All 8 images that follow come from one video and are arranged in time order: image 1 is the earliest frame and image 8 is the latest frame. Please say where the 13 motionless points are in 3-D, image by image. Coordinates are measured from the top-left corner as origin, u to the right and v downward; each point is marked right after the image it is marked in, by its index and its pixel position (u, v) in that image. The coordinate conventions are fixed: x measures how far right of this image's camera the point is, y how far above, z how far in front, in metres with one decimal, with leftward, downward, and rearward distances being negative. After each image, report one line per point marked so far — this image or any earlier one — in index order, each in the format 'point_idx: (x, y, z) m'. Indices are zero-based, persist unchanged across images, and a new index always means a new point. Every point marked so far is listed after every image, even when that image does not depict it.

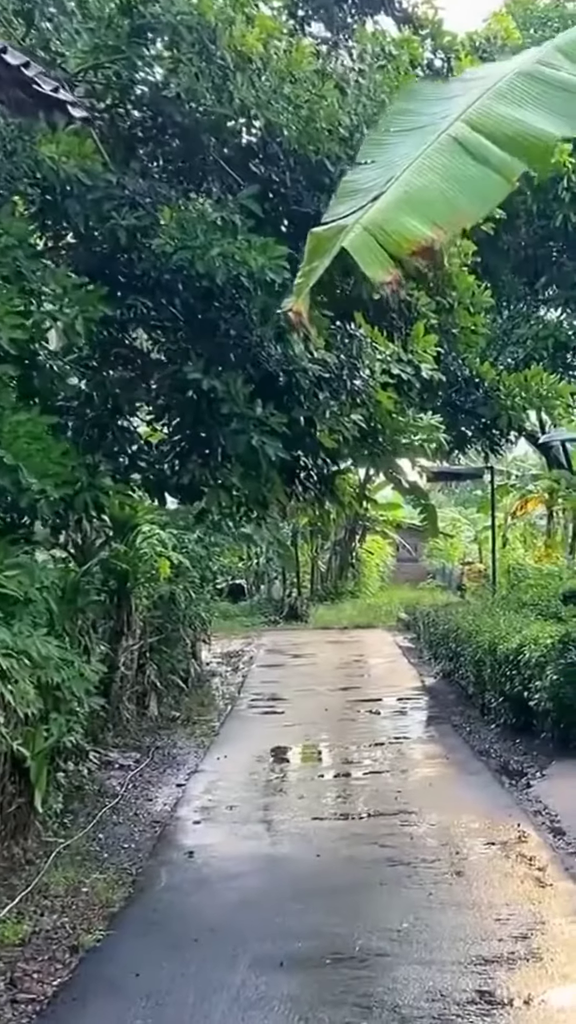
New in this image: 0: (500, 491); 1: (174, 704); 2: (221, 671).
0: (+1.7, +0.2, +17.4) m
1: (-0.5, -0.8, +8.6) m
2: (-0.4, -0.9, +11.7) m
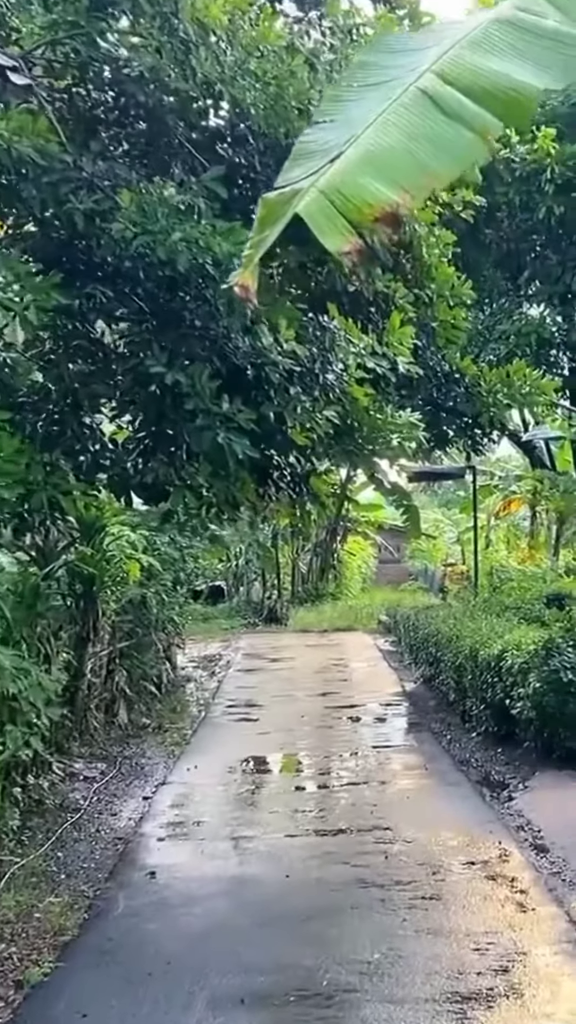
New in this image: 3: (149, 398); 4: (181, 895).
0: (+1.6, +0.2, +17.2) m
1: (-0.6, -0.8, +8.4) m
2: (-0.5, -0.9, +11.5) m
3: (-0.3, +0.2, +4.4) m
4: (-0.2, -0.7, +4.1) m
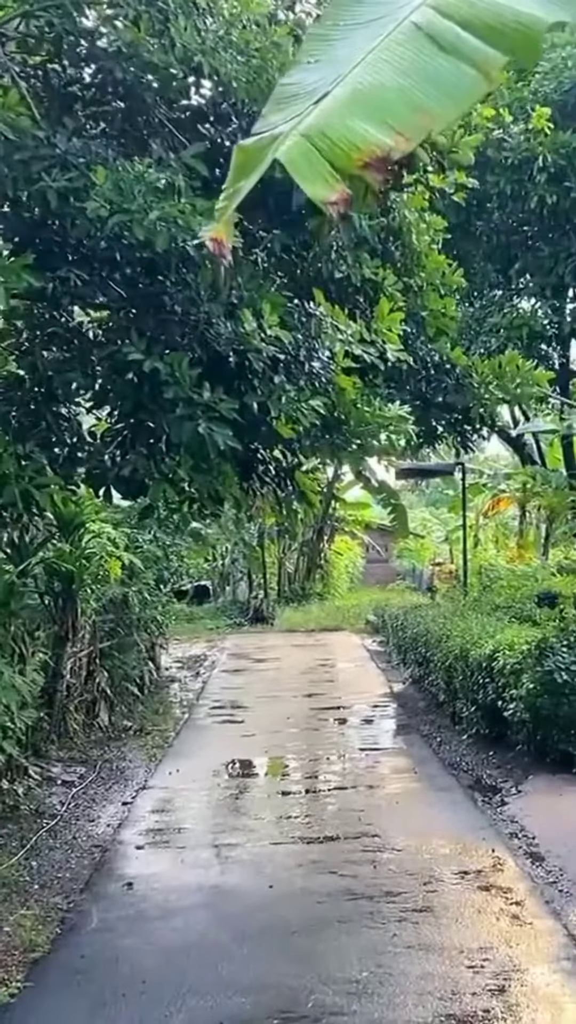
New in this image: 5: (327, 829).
0: (+1.4, +0.2, +17.0) m
1: (-0.6, -0.8, +8.2) m
2: (-0.6, -0.9, +11.3) m
3: (-0.3, +0.2, +4.2) m
4: (-0.2, -0.7, +3.9) m
5: (+0.1, -0.7, +5.0) m
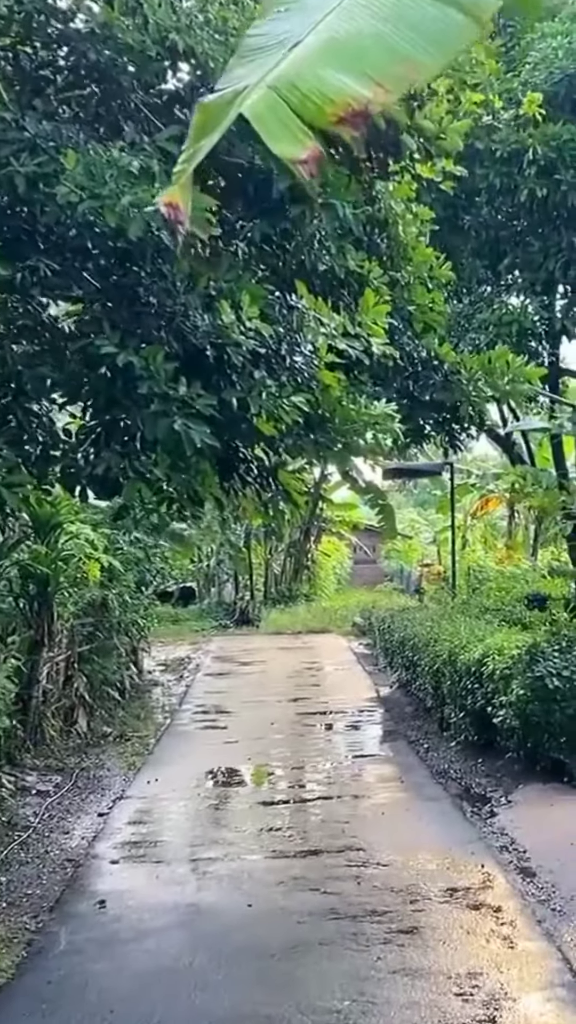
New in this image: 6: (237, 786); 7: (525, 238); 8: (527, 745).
0: (+1.3, +0.2, +16.8) m
1: (-0.7, -0.8, +8.0) m
2: (-0.6, -0.9, +11.1) m
3: (-0.4, +0.2, +4.1) m
4: (-0.3, -0.7, +3.7) m
5: (+0.1, -0.7, +4.8) m
6: (-0.1, -0.8, +6.2) m
7: (+0.9, +1.1, +8.4) m
8: (+0.7, -0.7, +6.2) m
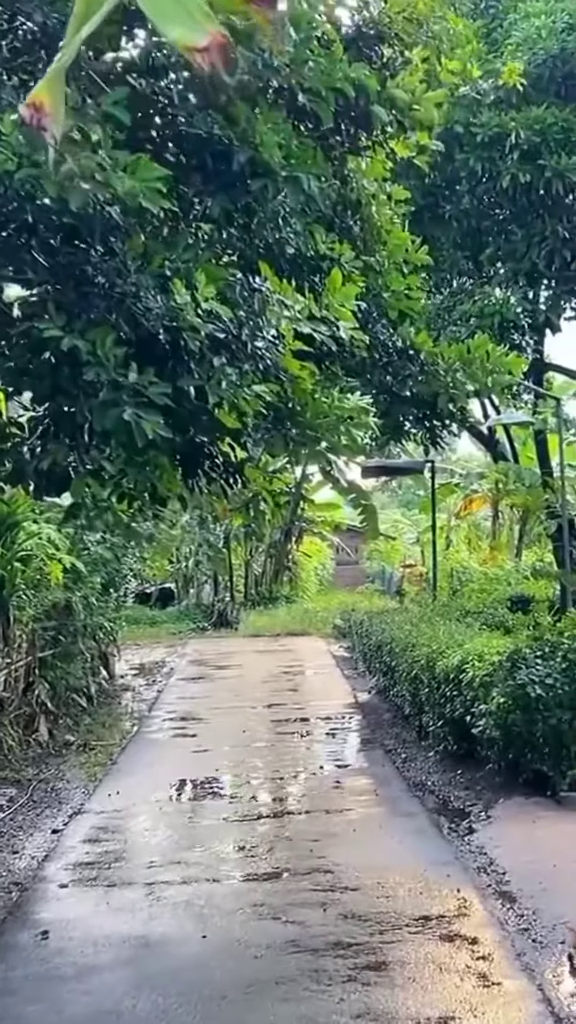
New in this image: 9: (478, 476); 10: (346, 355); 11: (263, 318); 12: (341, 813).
0: (+1.2, +0.2, +16.5) m
1: (-0.8, -0.8, +7.7) m
2: (-0.8, -0.9, +10.8) m
3: (-0.4, +0.3, +3.7) m
4: (-0.3, -0.7, +3.4) m
5: (0.0, -0.7, +4.5) m
6: (-0.2, -0.8, +5.9) m
7: (+0.8, +1.1, +8.1) m
8: (+0.6, -0.7, +5.9) m
9: (+1.3, +0.3, +14.9) m
10: (+0.1, +0.4, +5.0) m
11: (0.0, +0.4, +4.2) m
12: (+0.2, -0.8, +5.4) m
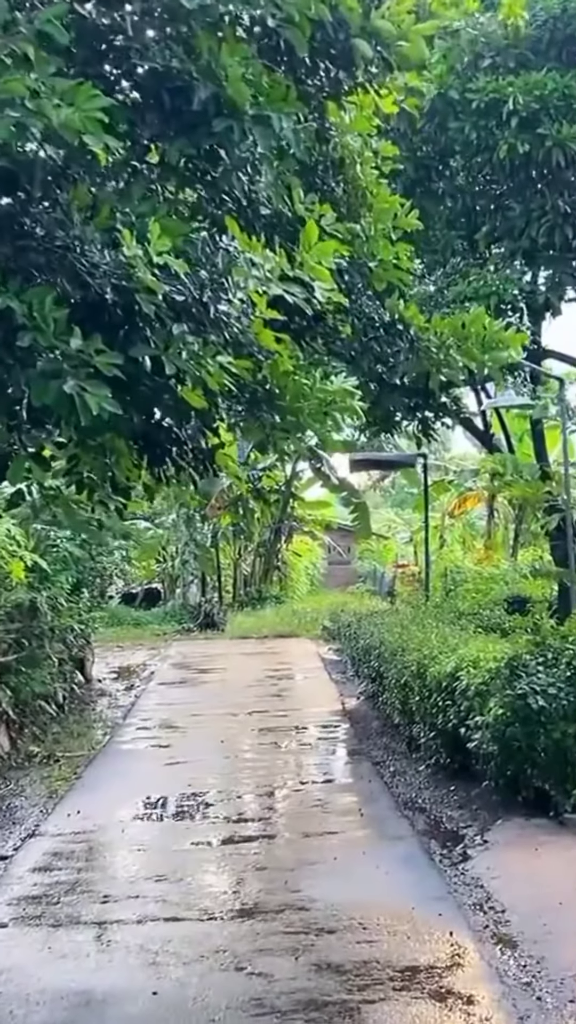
0: (+1.1, +0.2, +16.0) m
1: (-0.8, -0.7, +7.2) m
2: (-0.8, -0.9, +10.3) m
3: (-0.5, +0.3, +3.2) m
4: (-0.4, -0.7, +2.9) m
5: (-0.1, -0.7, +4.0) m
6: (-0.3, -0.8, +5.4) m
7: (+0.8, +1.1, +7.6) m
8: (+0.5, -0.7, +5.4) m
9: (+1.2, +0.3, +14.4) m
10: (+0.1, +0.4, +4.5) m
11: (-0.1, +0.4, +3.7) m
12: (+0.1, -0.7, +4.9) m
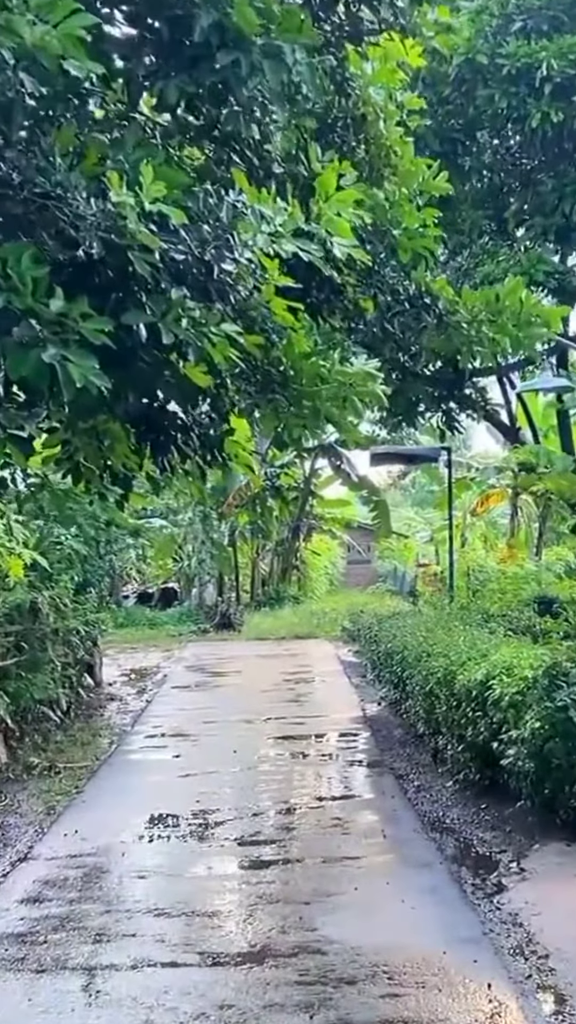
0: (+1.2, +0.2, +15.6) m
1: (-0.8, -0.7, +6.7) m
2: (-0.8, -0.8, +9.8) m
3: (-0.5, +0.3, +2.8) m
4: (-0.4, -0.7, +2.4) m
5: (-0.1, -0.7, +3.5) m
6: (-0.3, -0.8, +5.0) m
7: (+0.8, +1.1, +7.1) m
8: (+0.6, -0.6, +5.0) m
9: (+1.4, +0.3, +13.9) m
10: (+0.1, +0.4, +4.0) m
11: (-0.1, +0.4, +3.3) m
12: (+0.1, -0.7, +4.4) m
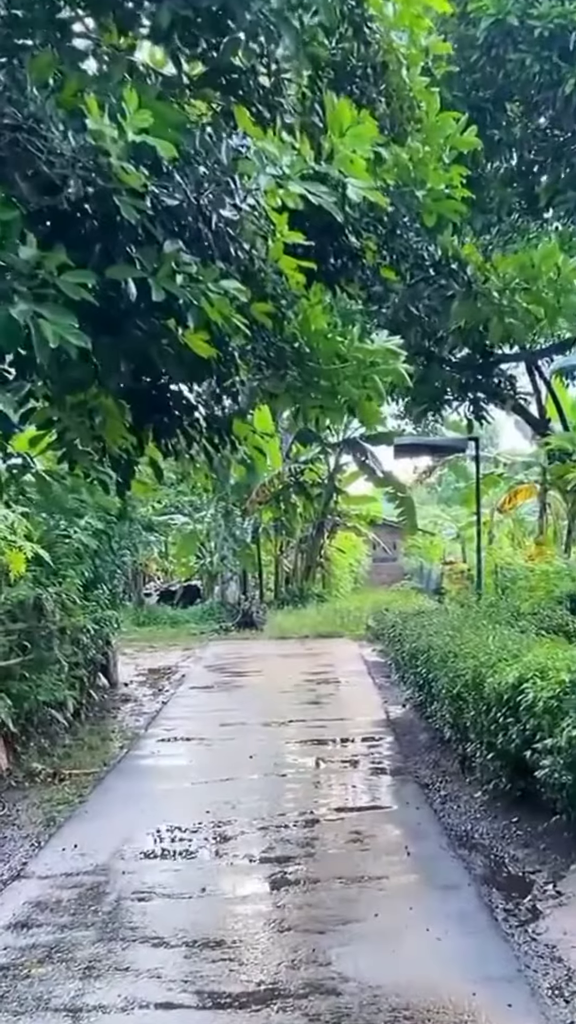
0: (+1.4, +0.2, +15.2) m
1: (-0.7, -0.7, +6.4) m
2: (-0.7, -0.8, +9.5) m
3: (-0.5, +0.3, +2.4) m
4: (-0.4, -0.7, +2.1) m
5: (0.0, -0.7, +3.1) m
6: (-0.2, -0.7, +4.6) m
7: (+0.9, +1.1, +6.7) m
8: (+0.6, -0.6, +4.6) m
9: (+1.5, +0.3, +13.5) m
10: (+0.1, +0.4, +3.6) m
11: (-0.1, +0.4, +2.9) m
12: (+0.2, -0.7, +4.1) m
